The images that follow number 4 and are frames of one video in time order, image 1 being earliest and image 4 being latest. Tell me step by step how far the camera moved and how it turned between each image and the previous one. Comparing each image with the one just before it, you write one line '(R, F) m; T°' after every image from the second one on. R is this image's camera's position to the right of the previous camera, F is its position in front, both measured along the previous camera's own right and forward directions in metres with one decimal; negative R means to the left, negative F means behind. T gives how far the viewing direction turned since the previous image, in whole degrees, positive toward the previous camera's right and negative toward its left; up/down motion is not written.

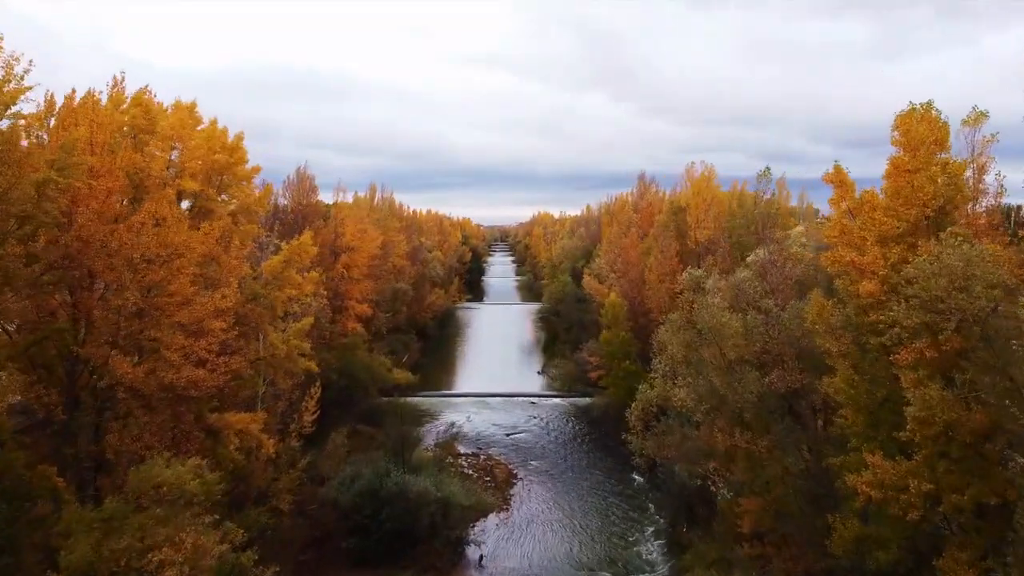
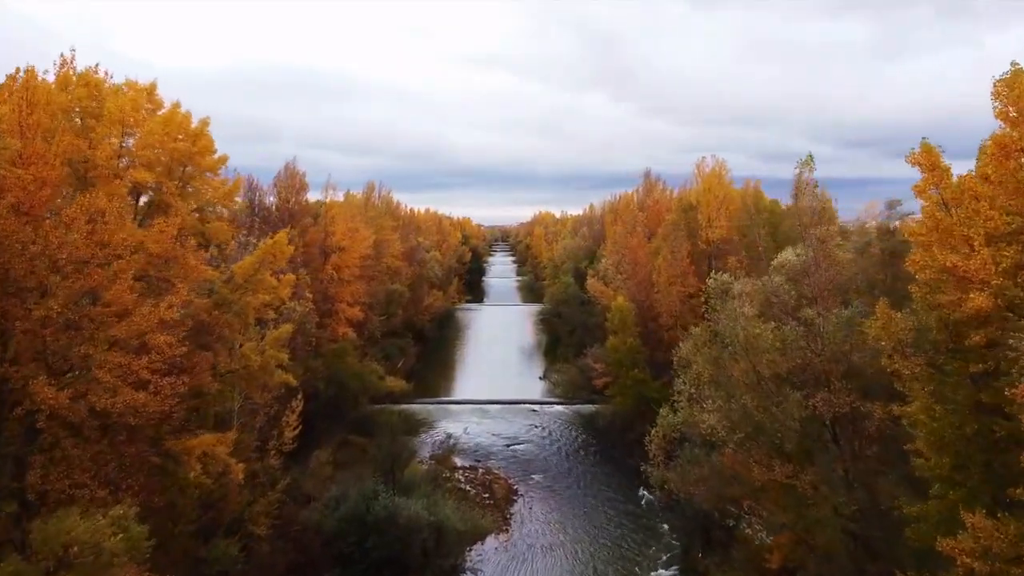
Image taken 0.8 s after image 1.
(0.0, +1.8) m; 0°
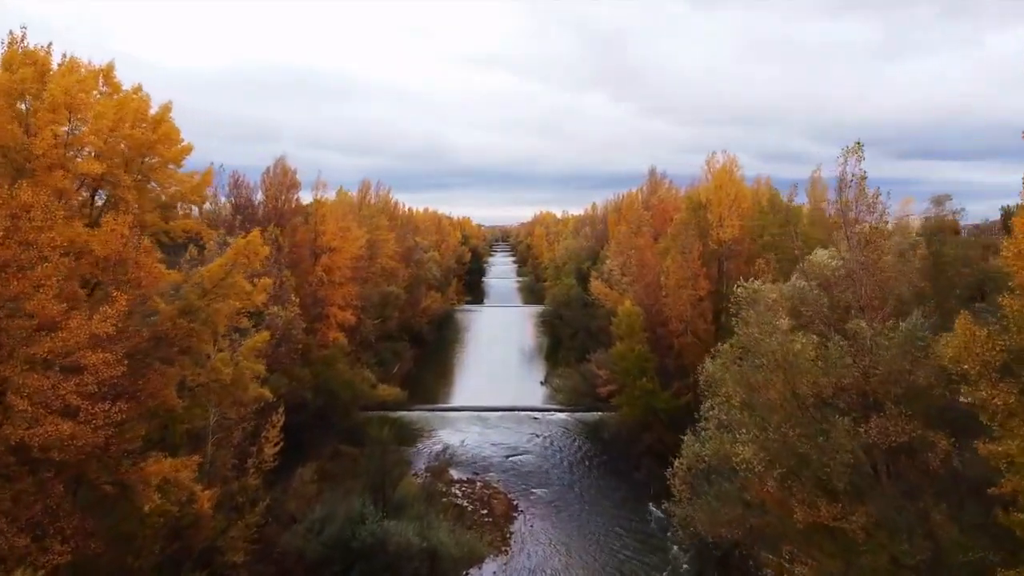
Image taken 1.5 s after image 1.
(0.0, +1.5) m; 0°
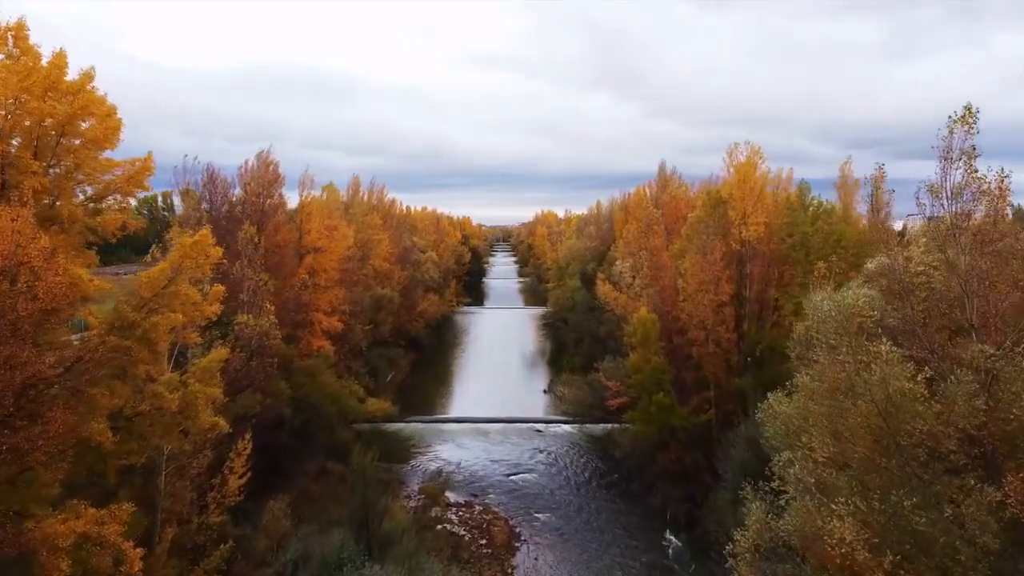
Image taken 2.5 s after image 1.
(0.0, +2.4) m; 0°
